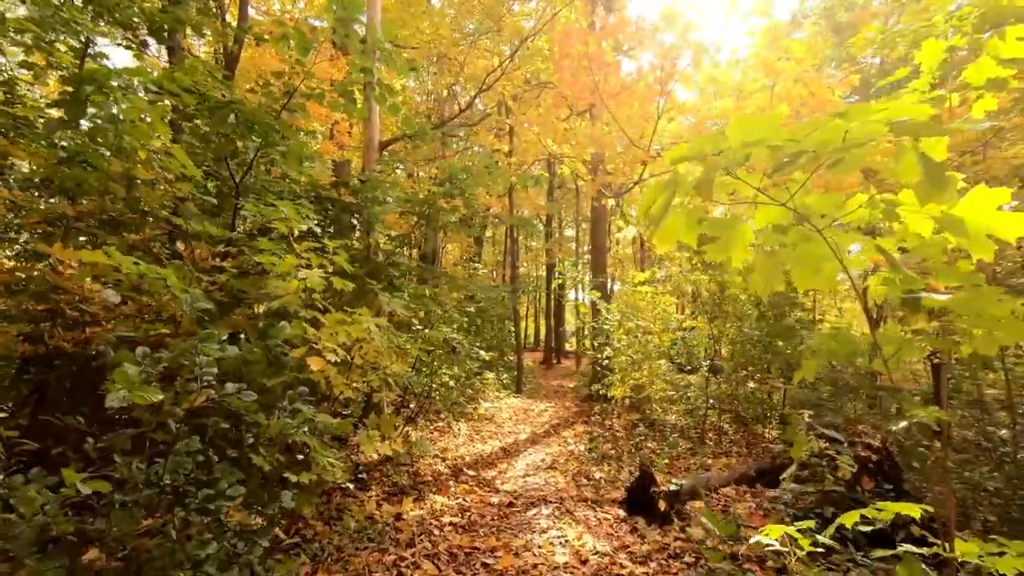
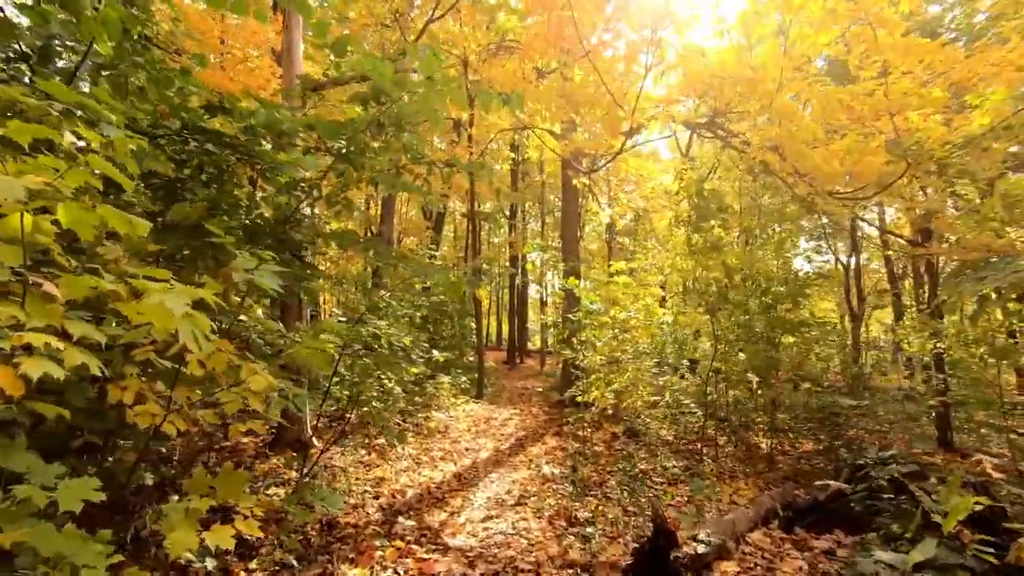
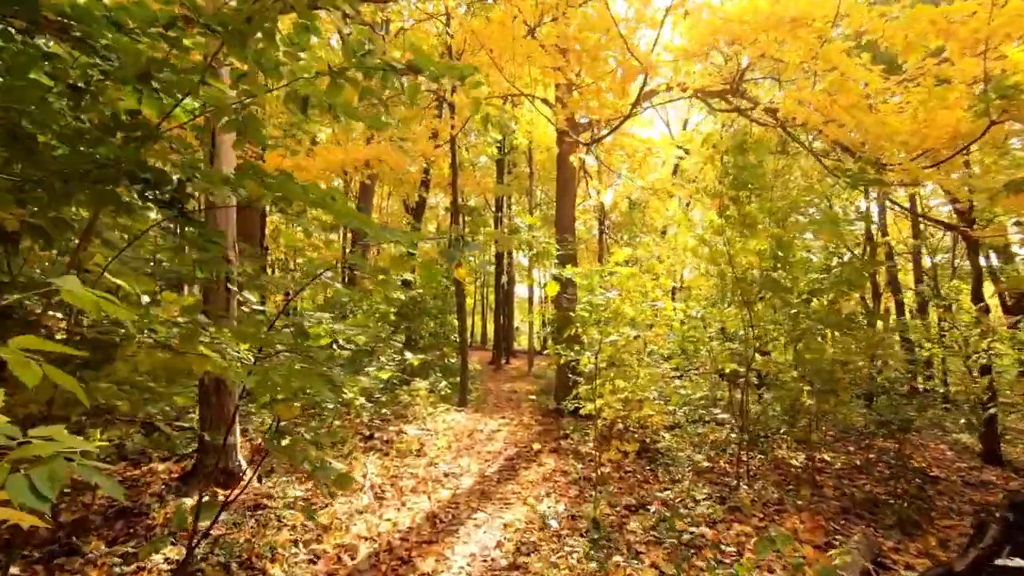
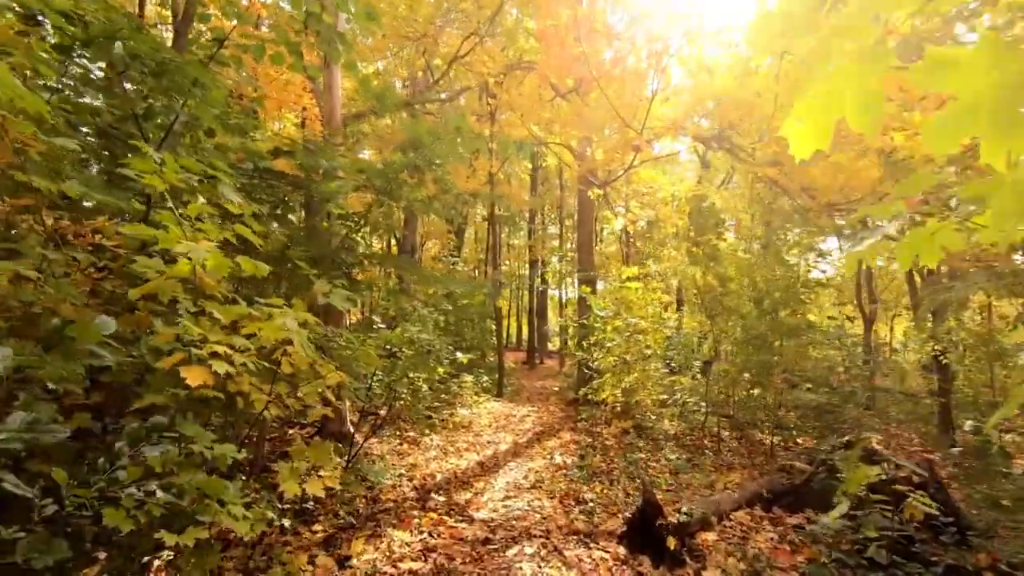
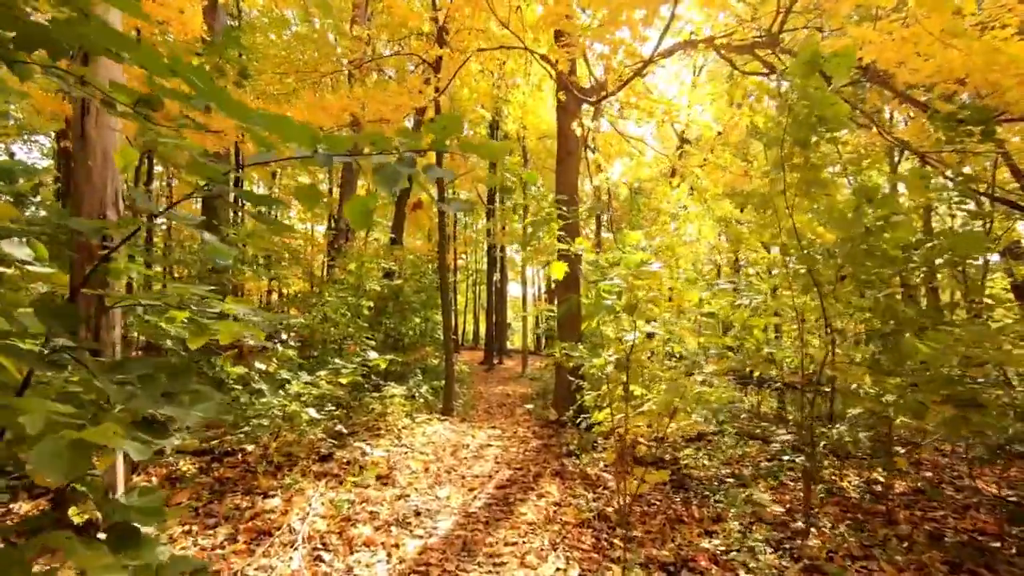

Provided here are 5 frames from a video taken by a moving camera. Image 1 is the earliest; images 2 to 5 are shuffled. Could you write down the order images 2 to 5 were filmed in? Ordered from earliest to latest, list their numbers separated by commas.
4, 2, 3, 5
